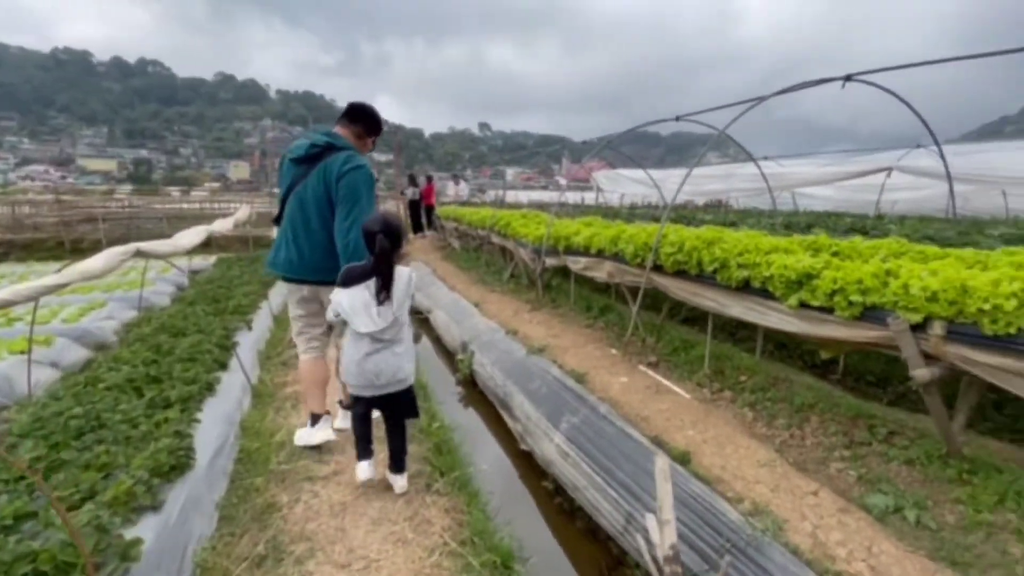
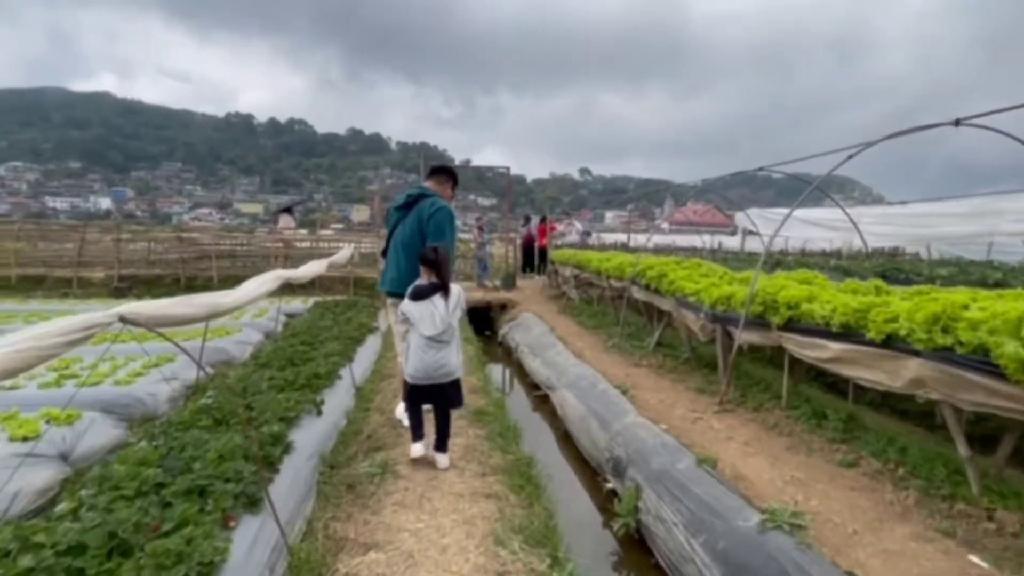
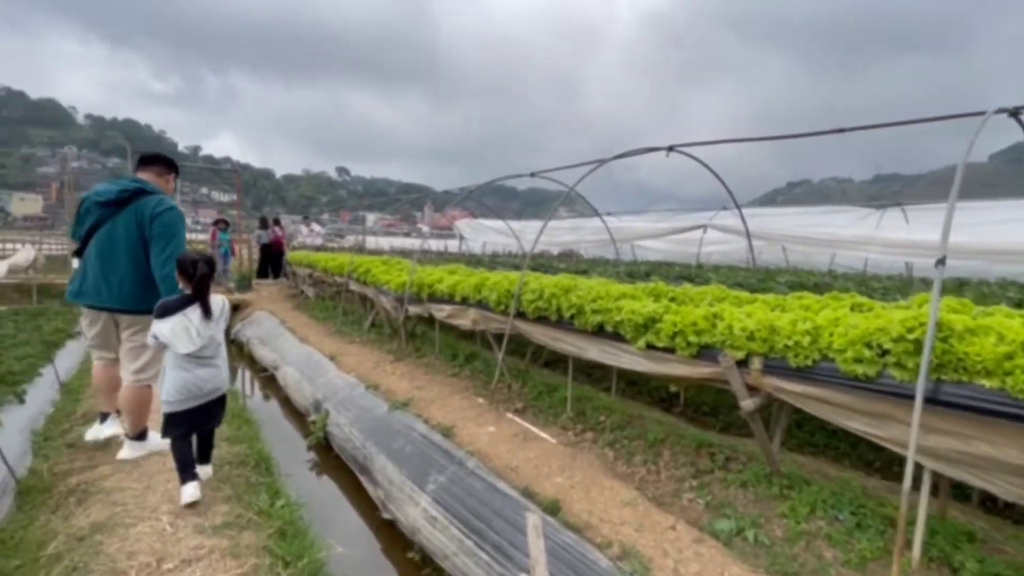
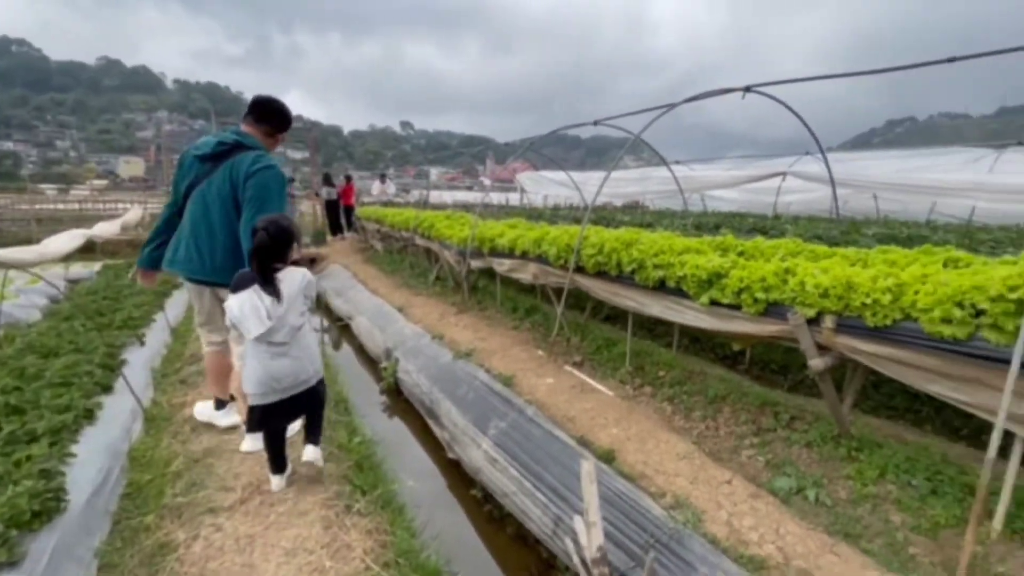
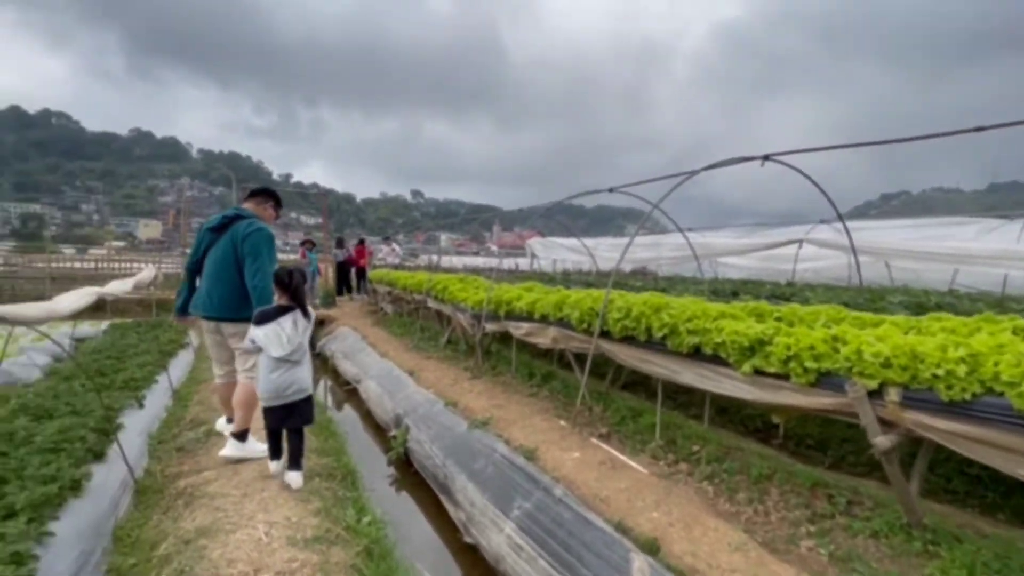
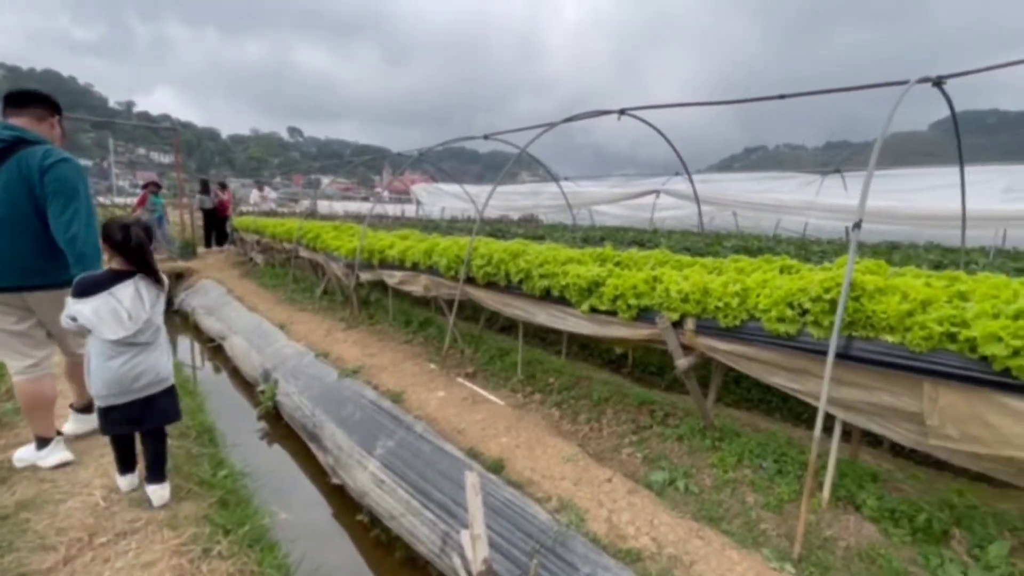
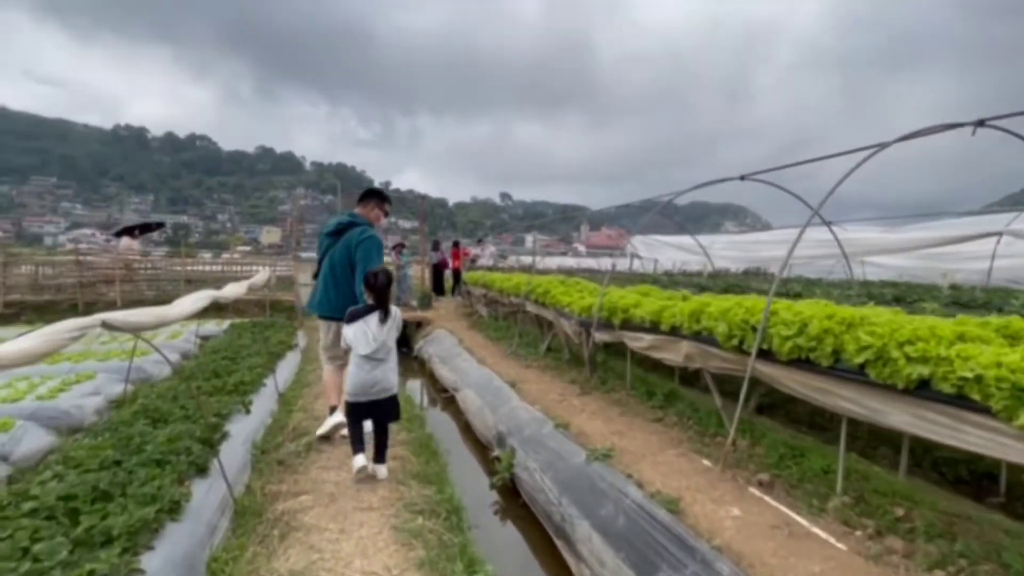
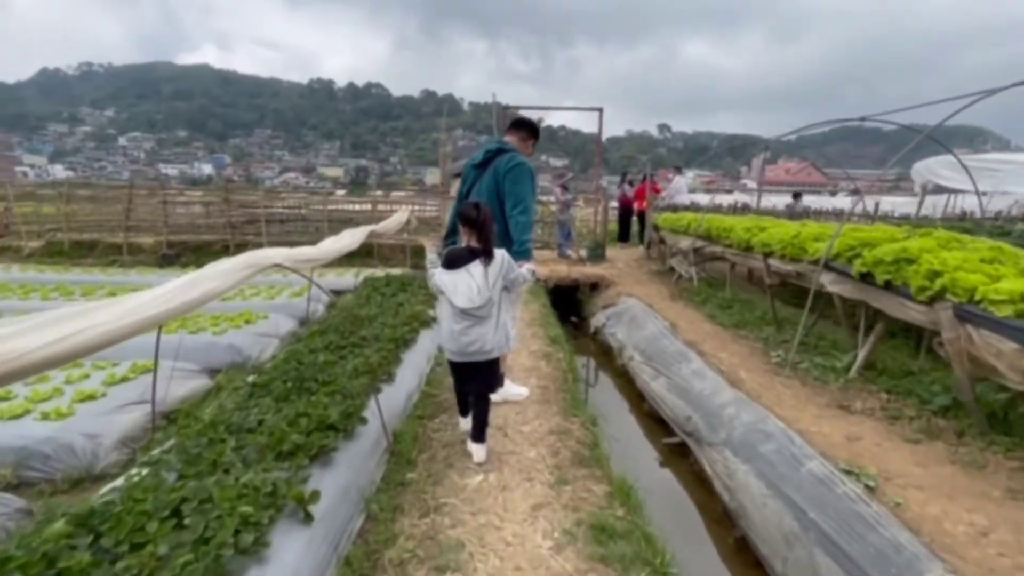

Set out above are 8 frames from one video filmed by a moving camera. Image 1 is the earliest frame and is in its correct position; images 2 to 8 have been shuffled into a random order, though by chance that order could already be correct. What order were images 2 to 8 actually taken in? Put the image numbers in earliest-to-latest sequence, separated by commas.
4, 6, 3, 5, 7, 2, 8
